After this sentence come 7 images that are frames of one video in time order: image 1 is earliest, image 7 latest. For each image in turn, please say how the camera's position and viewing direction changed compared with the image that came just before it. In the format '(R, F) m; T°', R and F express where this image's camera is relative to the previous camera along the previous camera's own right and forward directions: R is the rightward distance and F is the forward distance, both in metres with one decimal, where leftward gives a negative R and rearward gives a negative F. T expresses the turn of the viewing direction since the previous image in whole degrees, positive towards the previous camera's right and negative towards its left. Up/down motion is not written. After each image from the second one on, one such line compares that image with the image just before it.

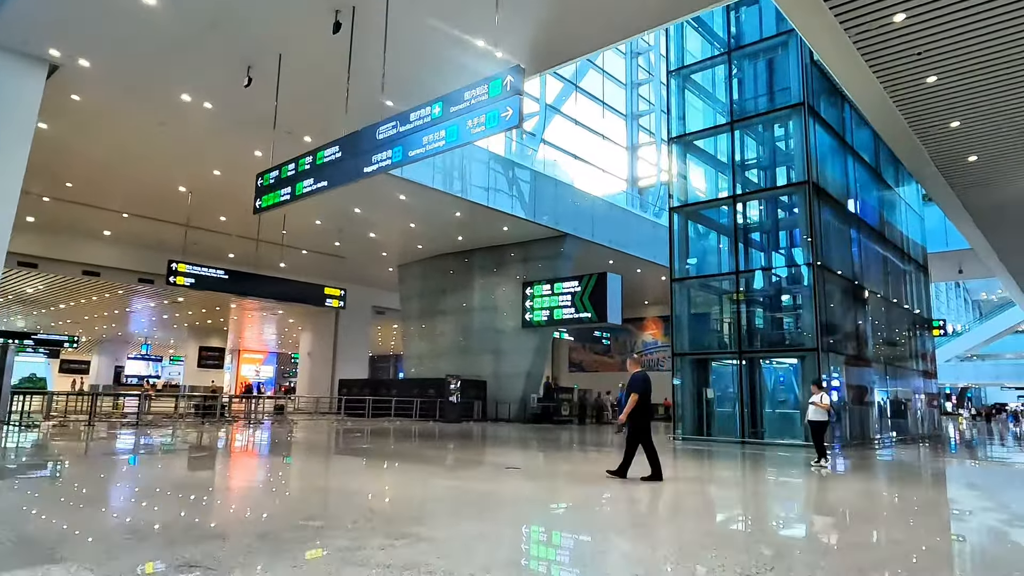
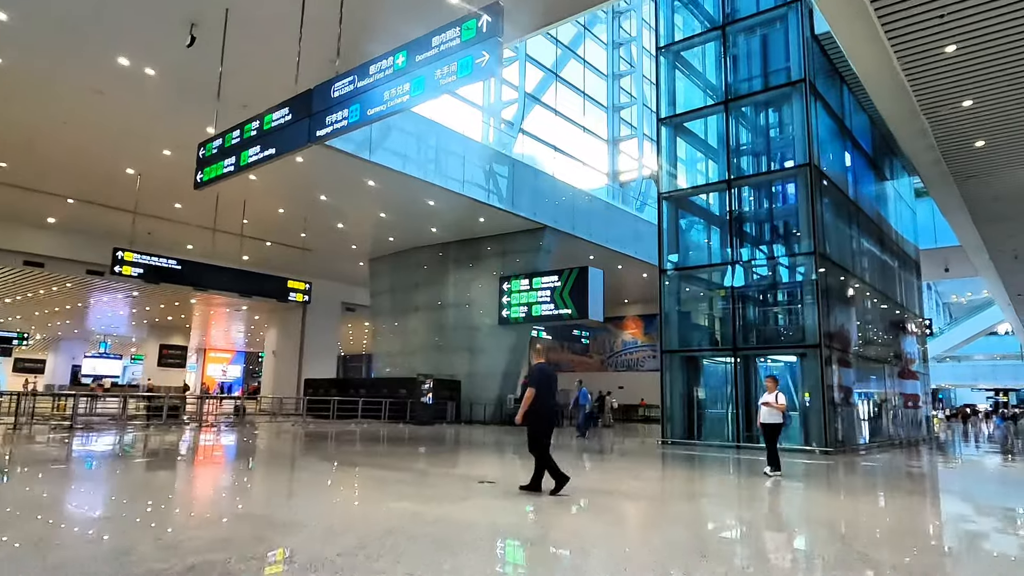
(0.0, +0.9) m; +2°
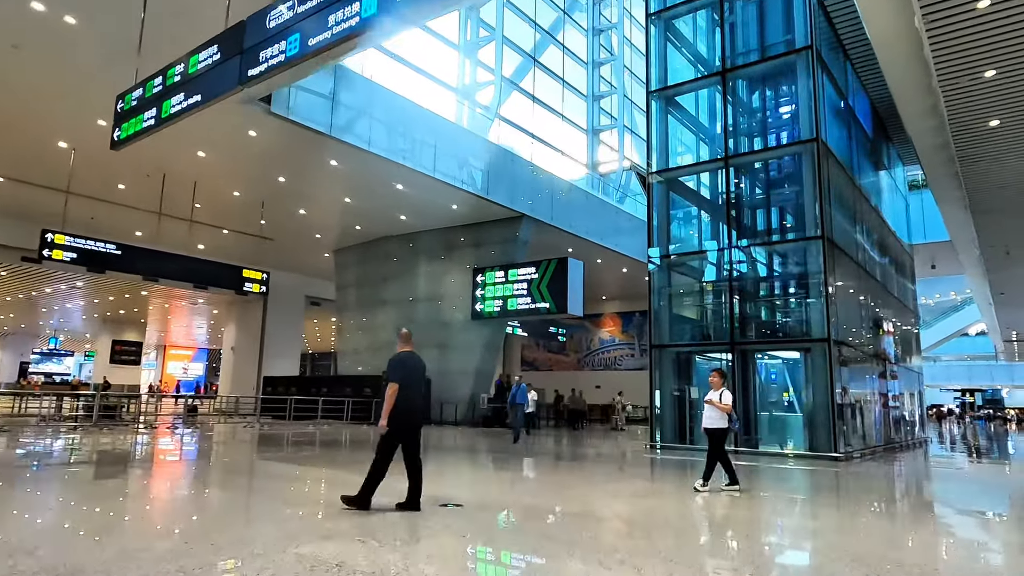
(0.0, +1.0) m; +2°
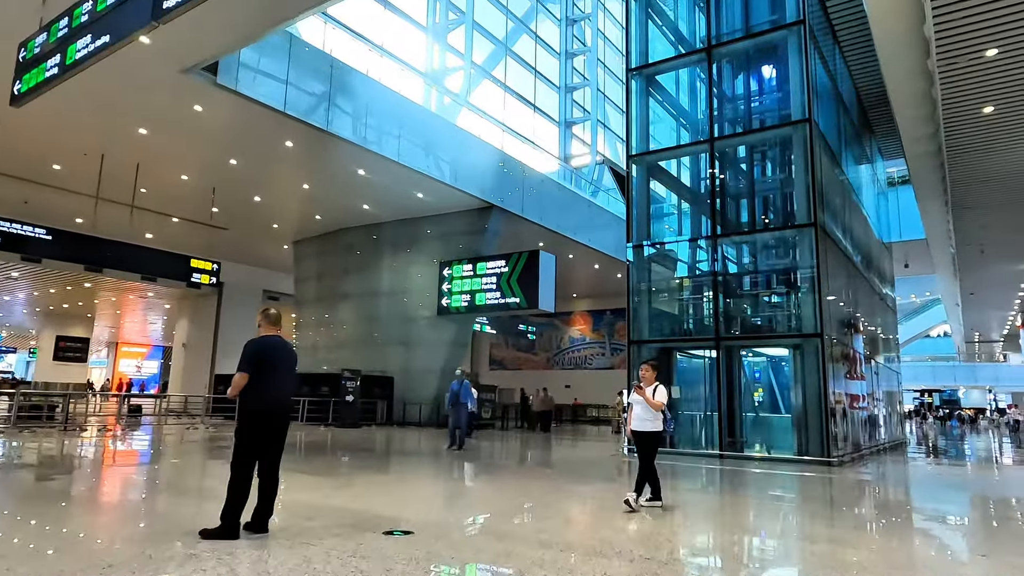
(0.0, +0.7) m; +3°
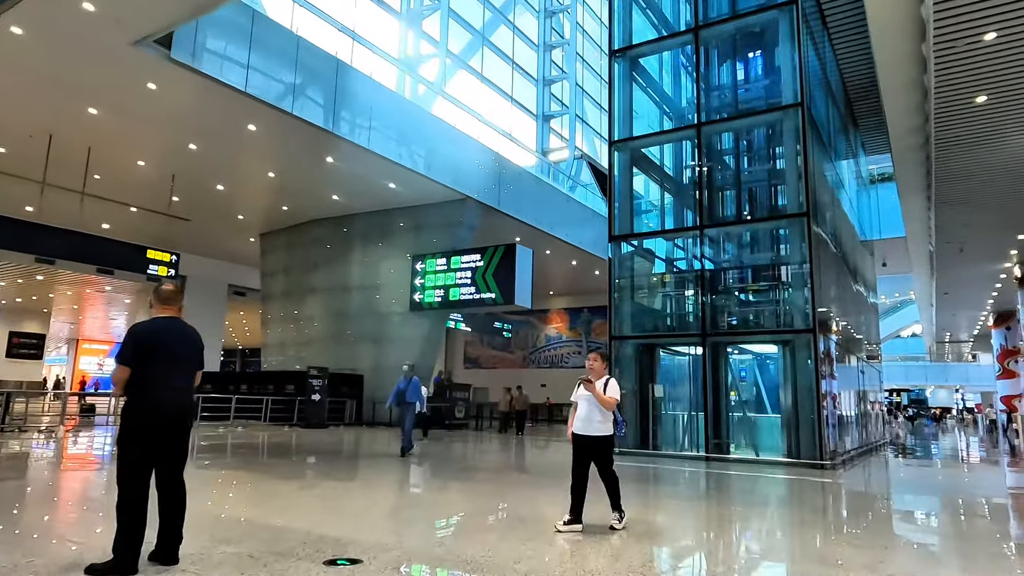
(0.0, +0.5) m; +2°
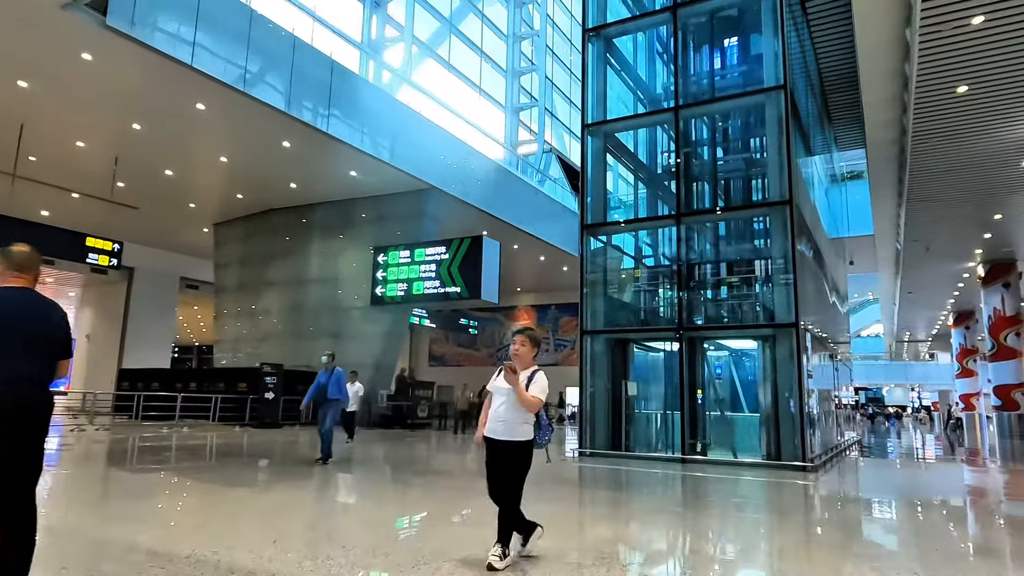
(0.0, +0.5) m; +3°
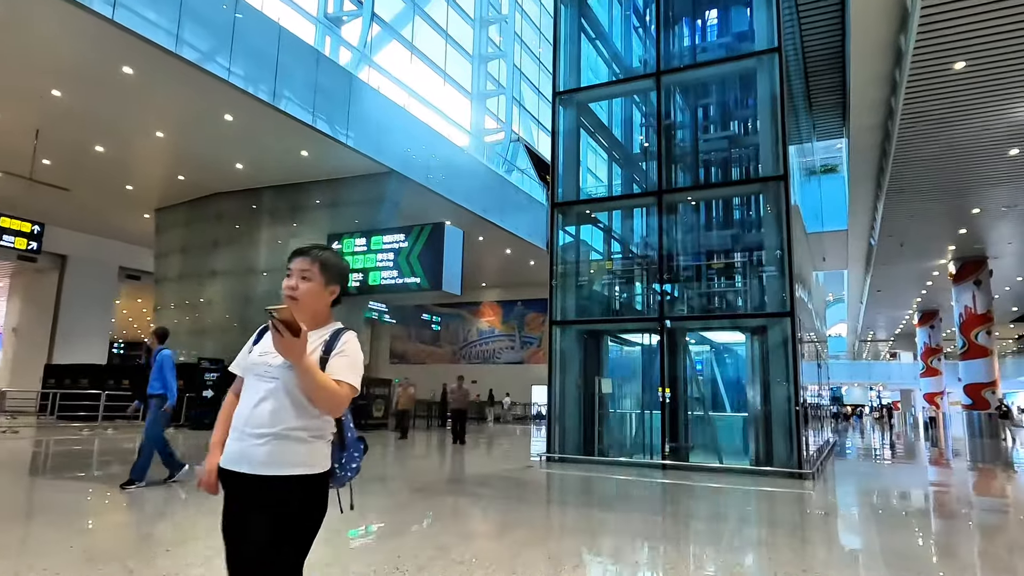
(0.0, +0.8) m; +3°
